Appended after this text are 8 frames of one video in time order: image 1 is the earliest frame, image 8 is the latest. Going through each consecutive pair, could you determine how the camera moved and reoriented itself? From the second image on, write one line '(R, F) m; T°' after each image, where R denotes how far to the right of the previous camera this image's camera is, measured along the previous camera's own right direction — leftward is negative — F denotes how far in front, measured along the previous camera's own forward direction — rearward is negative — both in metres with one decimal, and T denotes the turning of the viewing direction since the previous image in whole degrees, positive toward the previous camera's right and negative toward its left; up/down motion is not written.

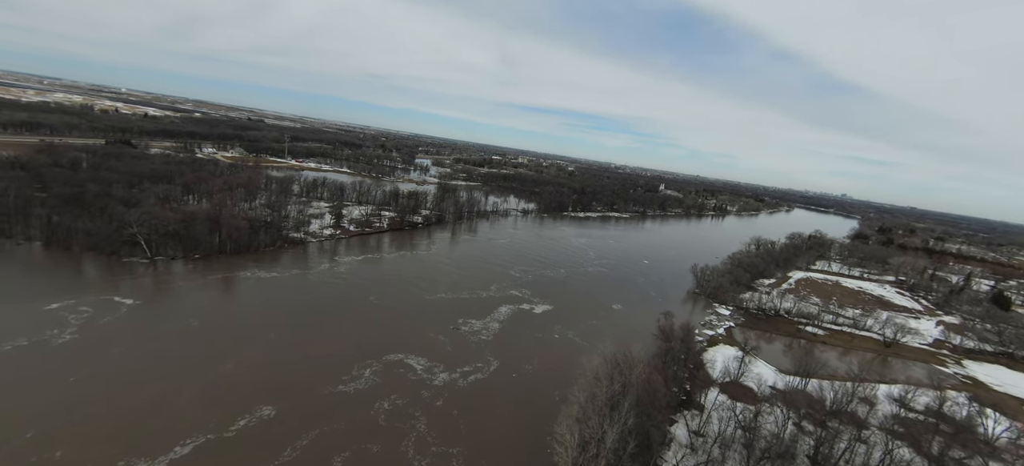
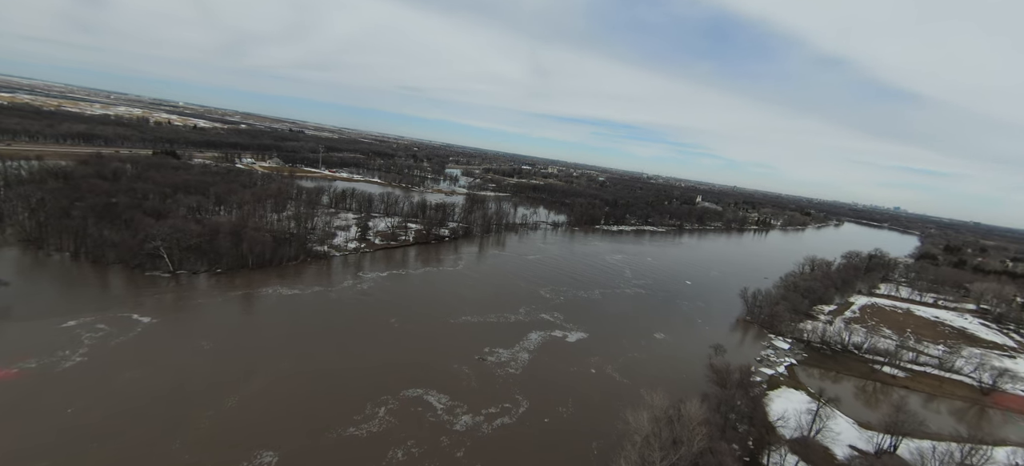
(-0.1, +1.4) m; -4°
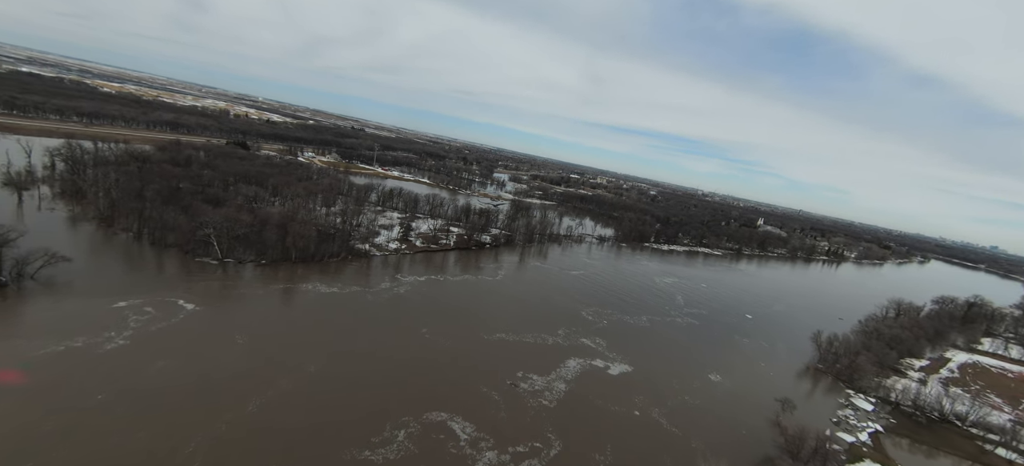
(0.0, +1.1) m; -6°
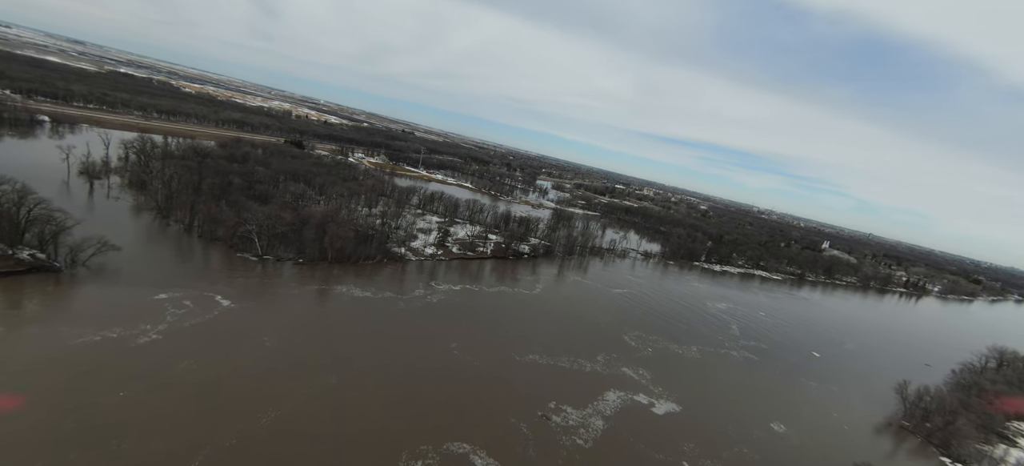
(0.0, +1.1) m; -6°
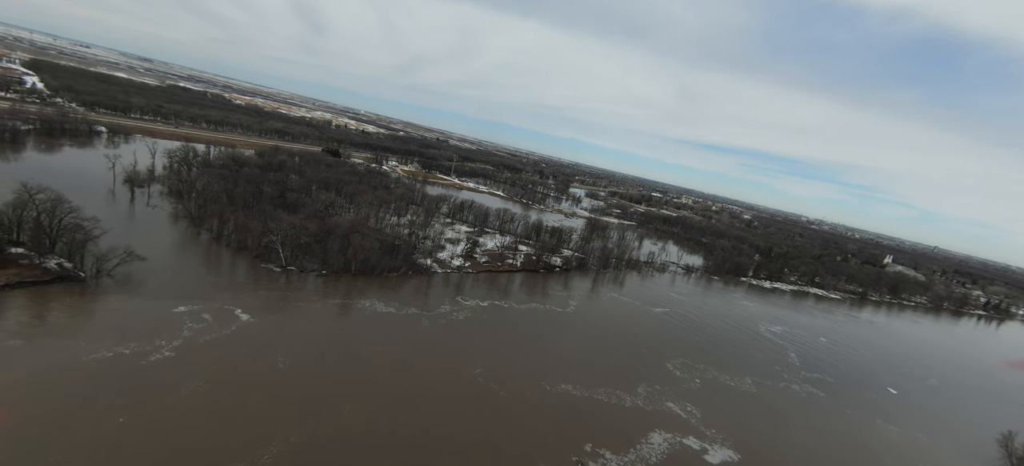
(0.0, +1.4) m; -4°
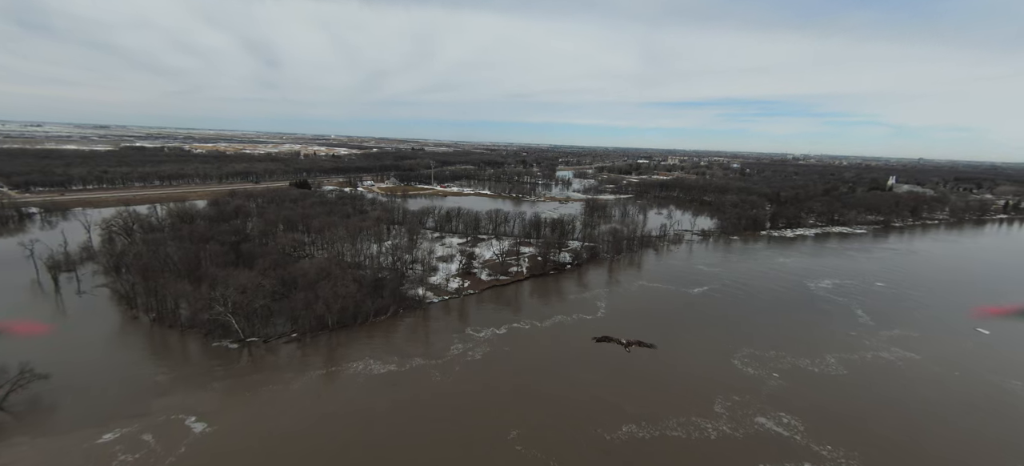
(-0.4, +3.5) m; +1°
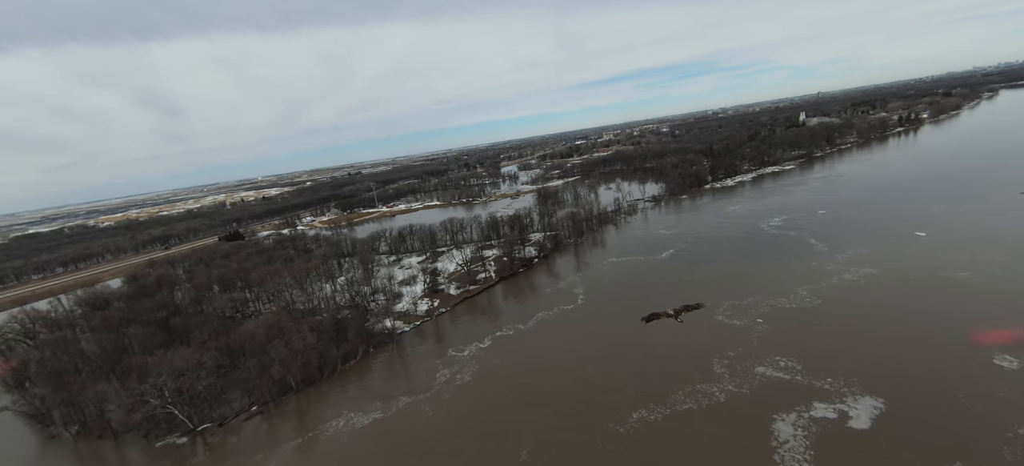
(-0.2, +0.9) m; +6°
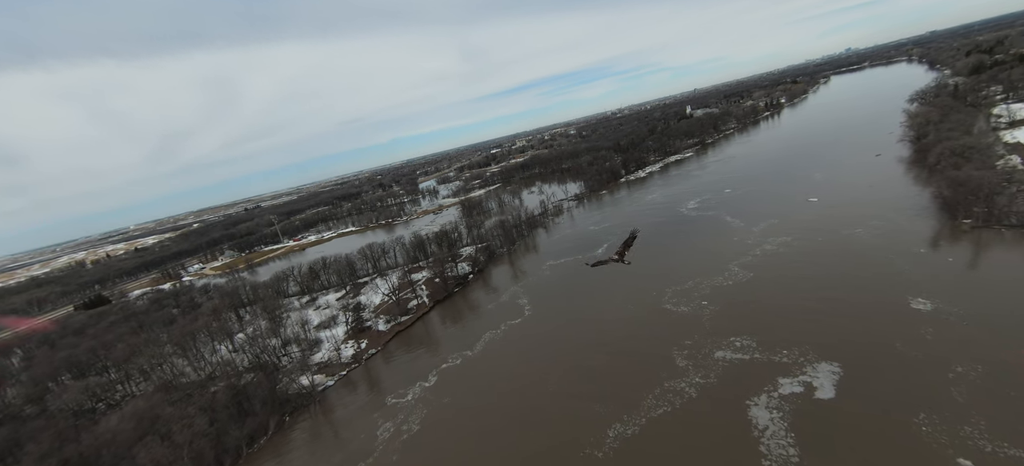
(-0.2, +1.5) m; +11°
